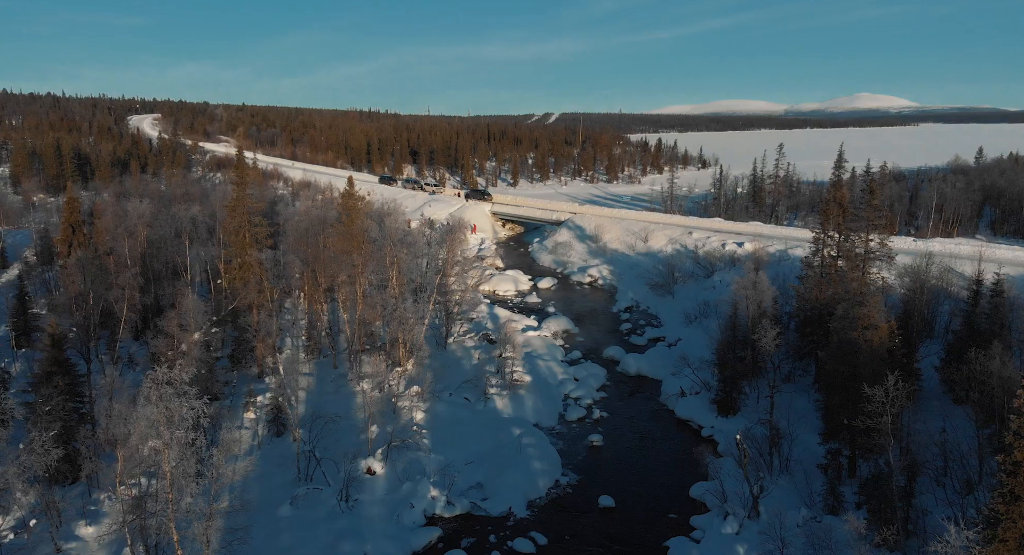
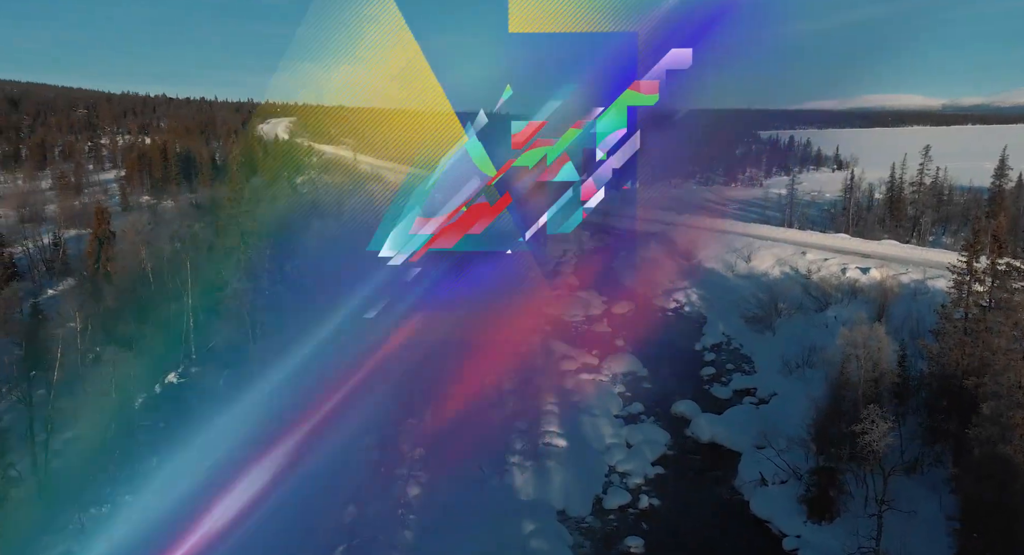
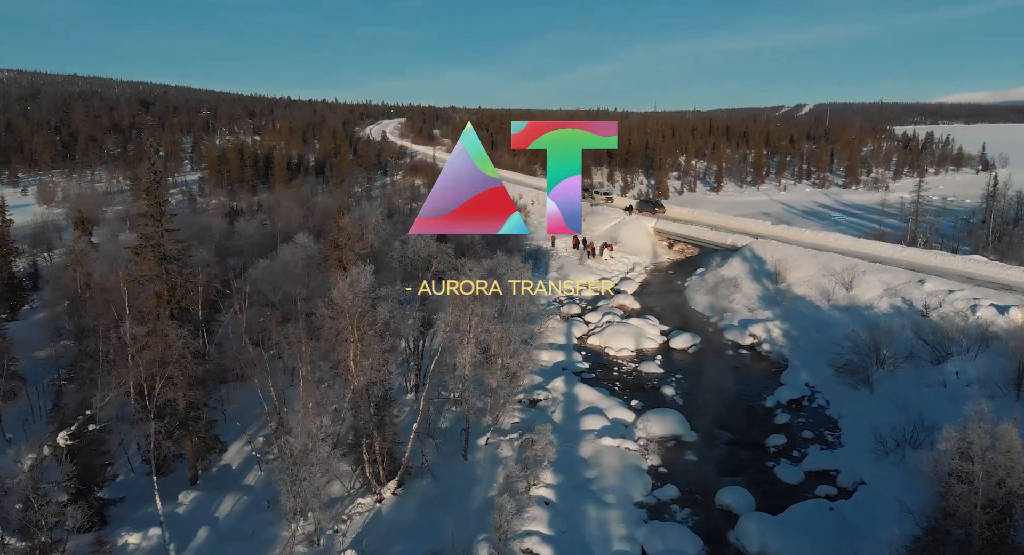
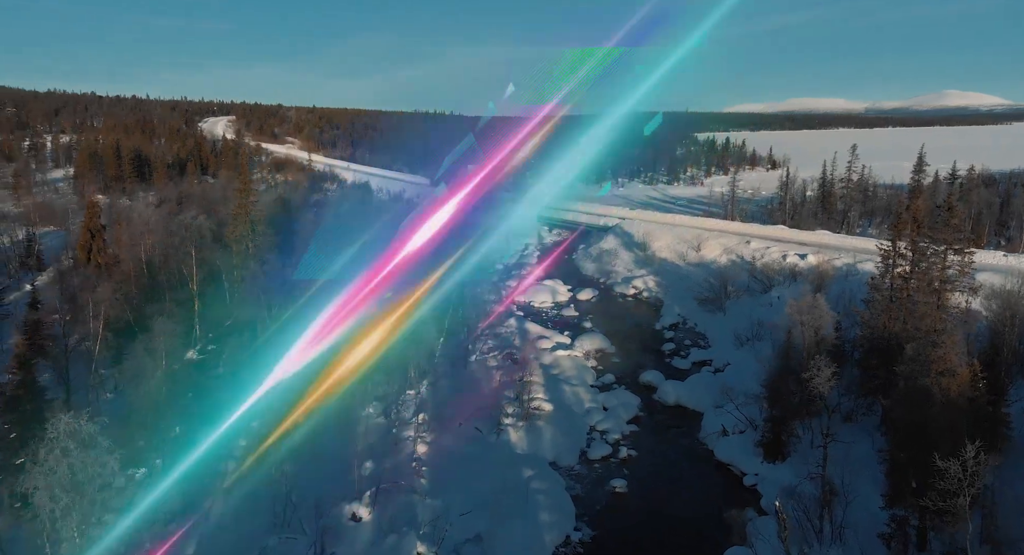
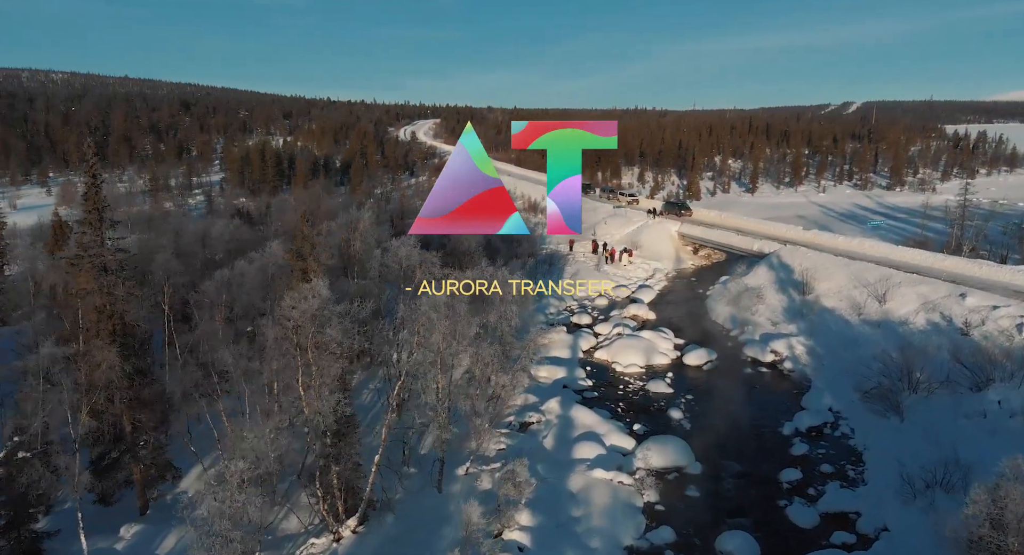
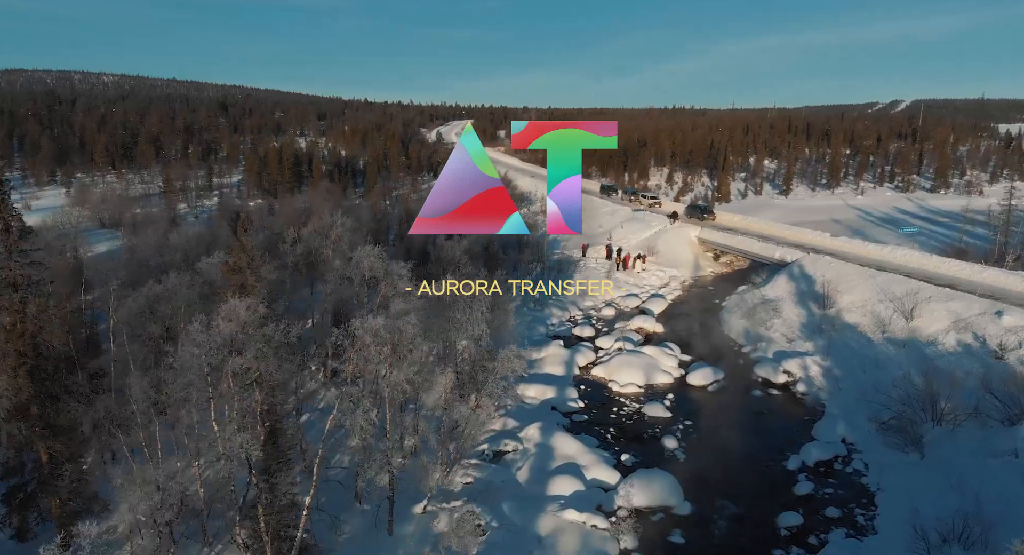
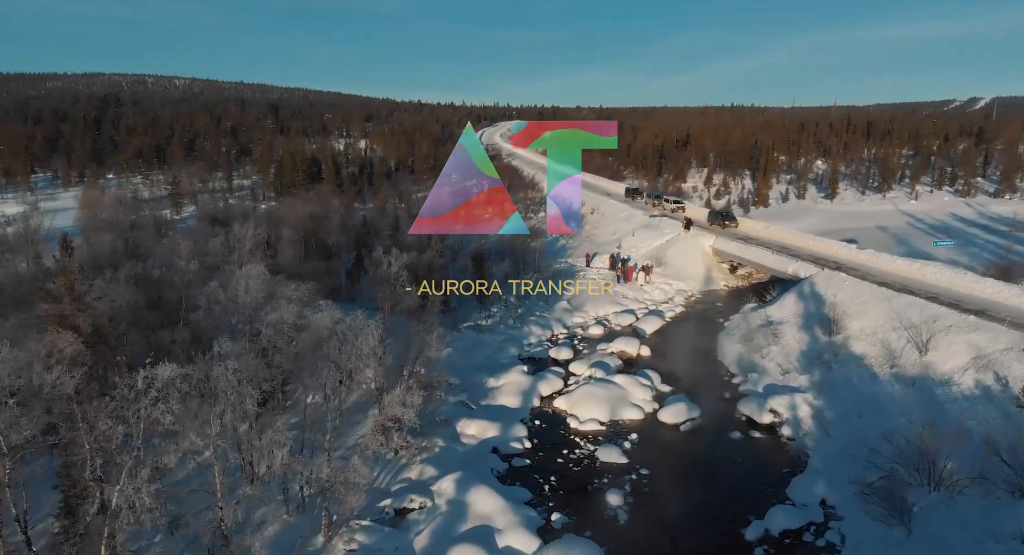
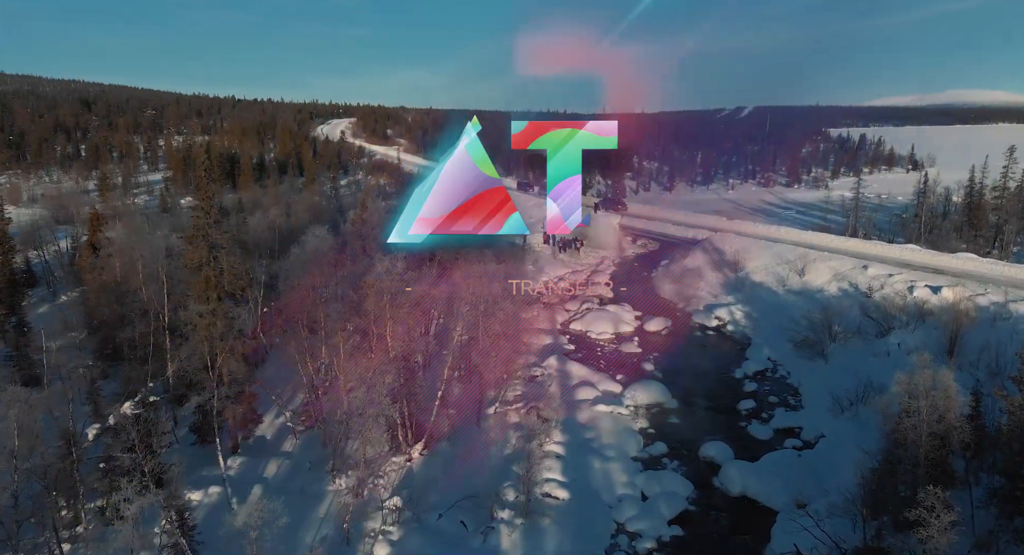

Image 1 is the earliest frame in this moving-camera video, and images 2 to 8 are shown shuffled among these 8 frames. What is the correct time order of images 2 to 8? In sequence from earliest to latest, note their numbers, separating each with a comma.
4, 2, 8, 3, 5, 6, 7
